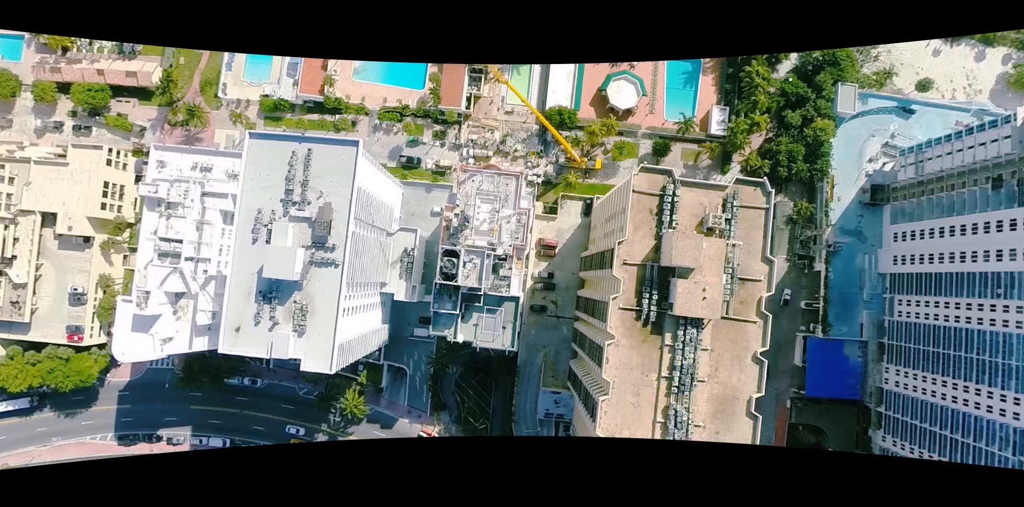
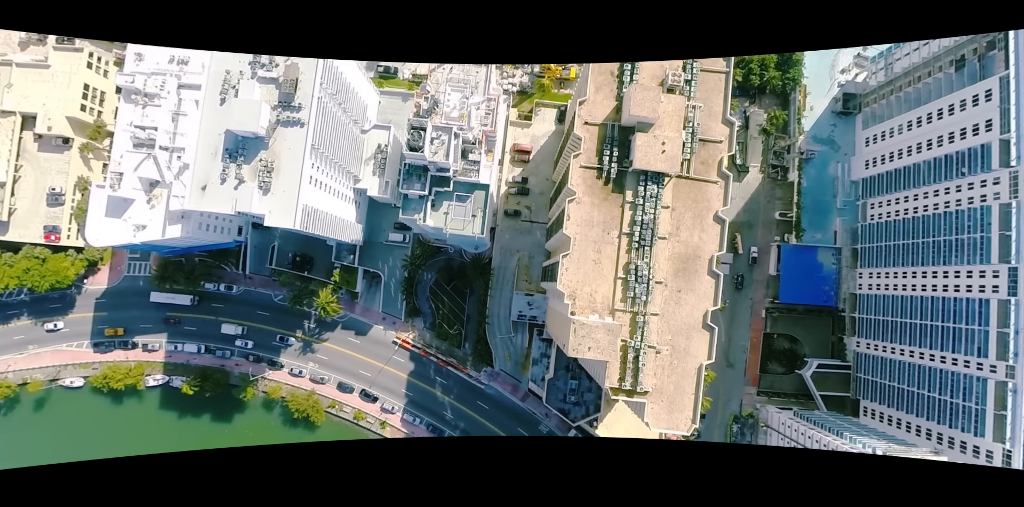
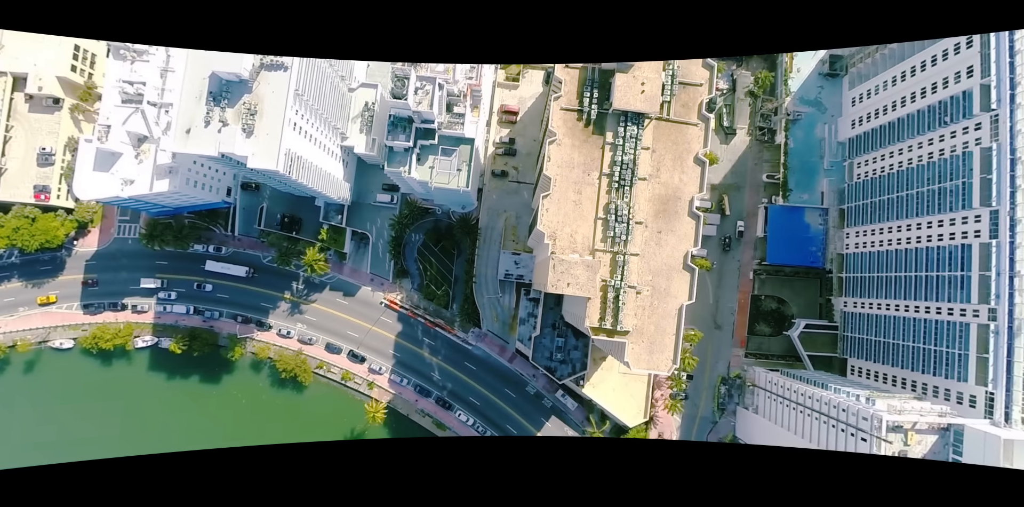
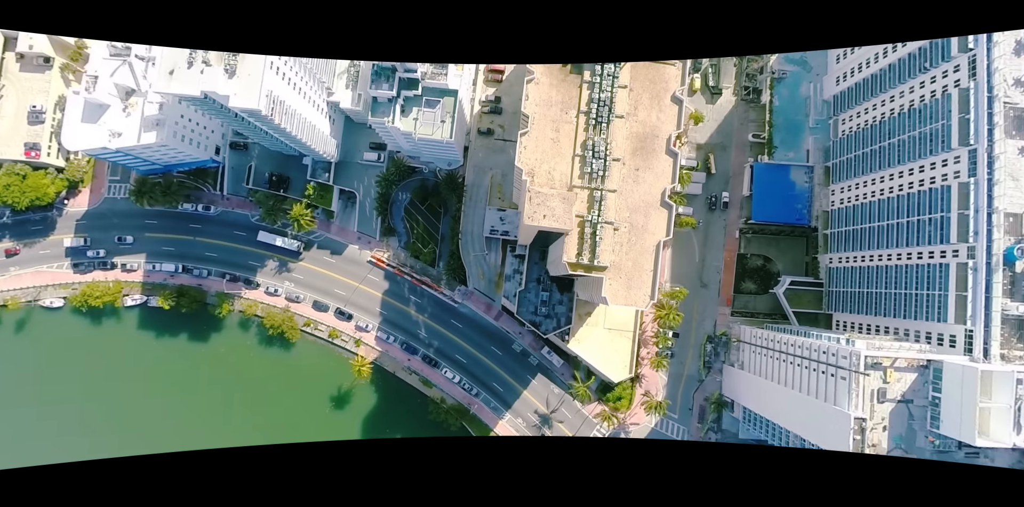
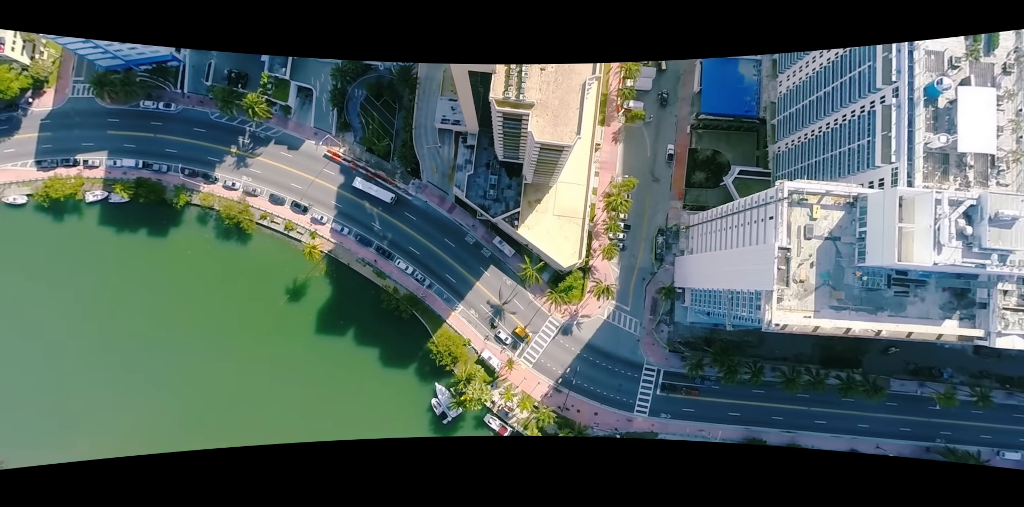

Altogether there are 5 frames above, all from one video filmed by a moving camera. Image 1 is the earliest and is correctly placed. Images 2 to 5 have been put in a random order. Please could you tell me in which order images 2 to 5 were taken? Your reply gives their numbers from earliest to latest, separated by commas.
2, 3, 4, 5
